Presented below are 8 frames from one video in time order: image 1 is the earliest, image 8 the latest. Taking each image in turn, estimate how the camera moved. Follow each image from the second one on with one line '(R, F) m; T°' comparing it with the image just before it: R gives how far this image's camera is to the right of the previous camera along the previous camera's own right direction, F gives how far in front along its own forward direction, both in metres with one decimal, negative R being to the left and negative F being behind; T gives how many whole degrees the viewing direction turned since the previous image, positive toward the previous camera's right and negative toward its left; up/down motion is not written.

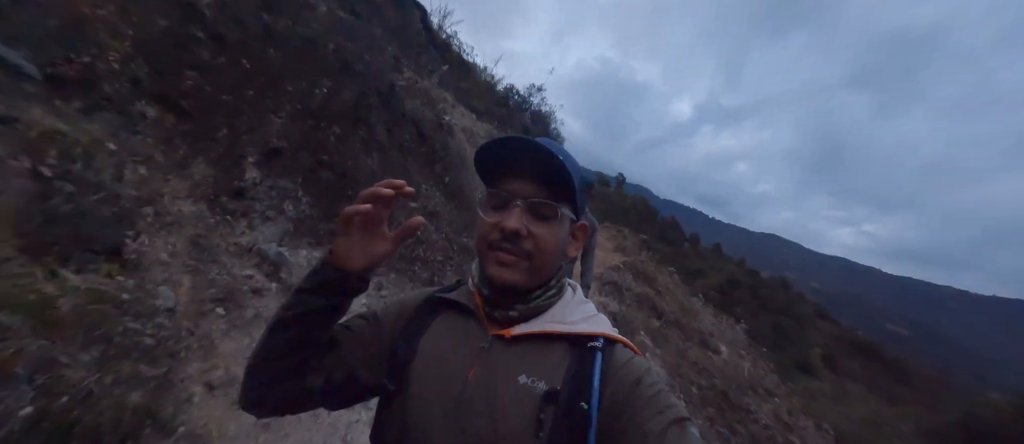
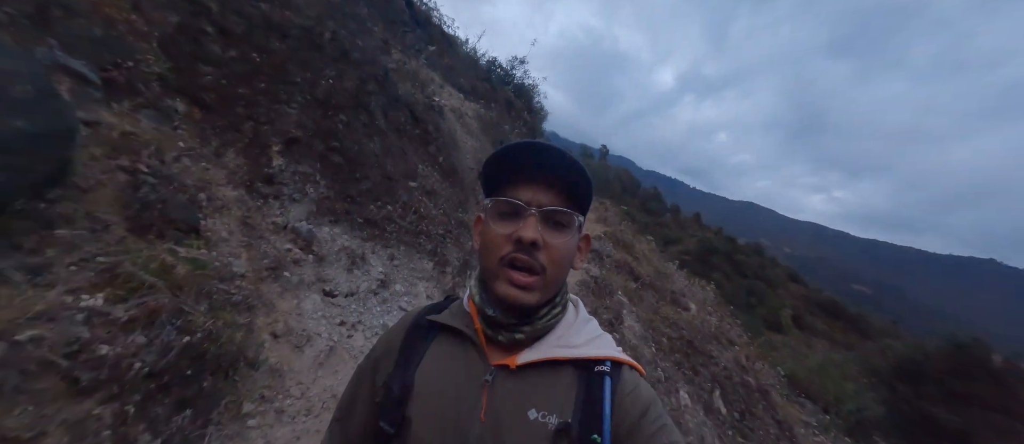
(-0.1, -0.6) m; +2°
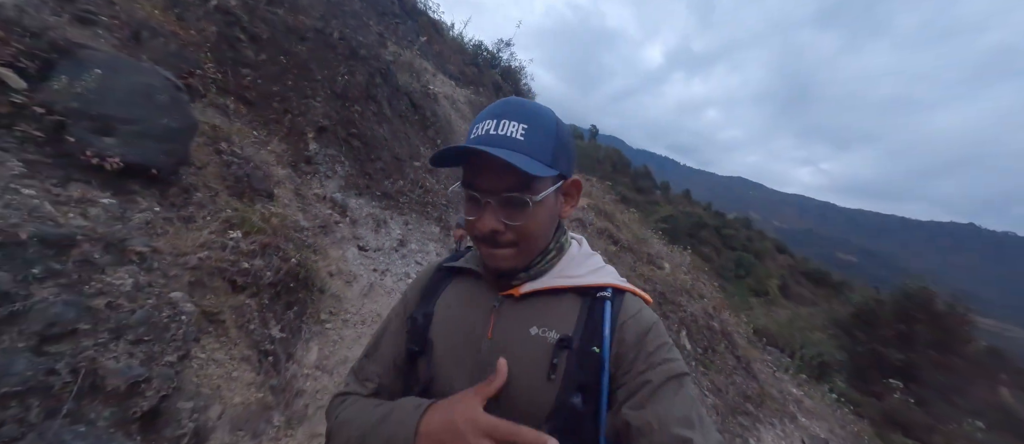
(0.0, -1.1) m; +1°
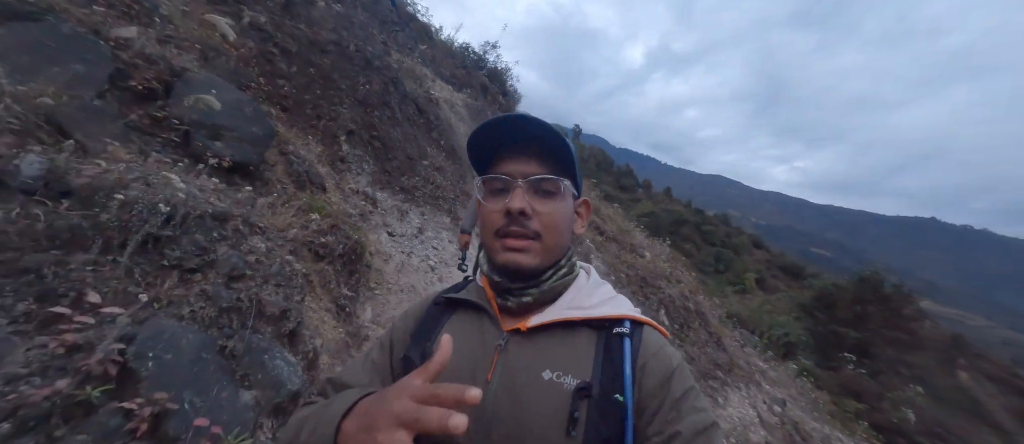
(-0.3, -0.9) m; +2°
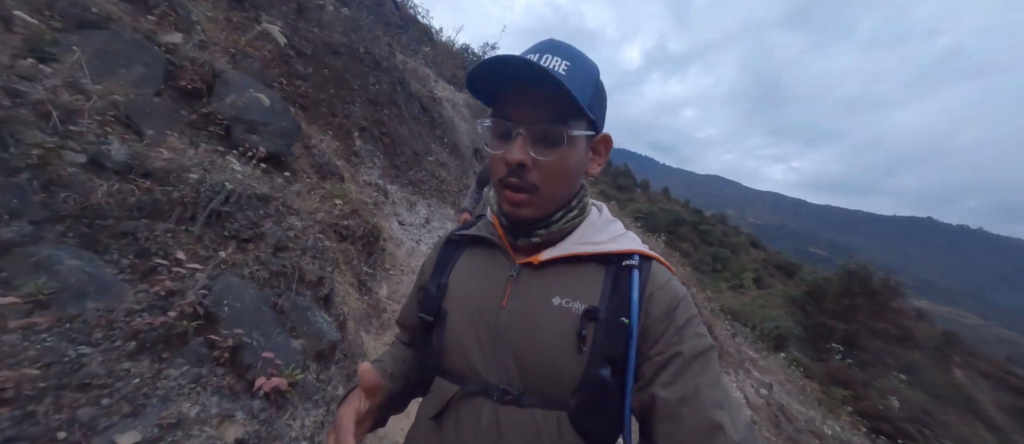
(0.0, -0.5) m; 0°
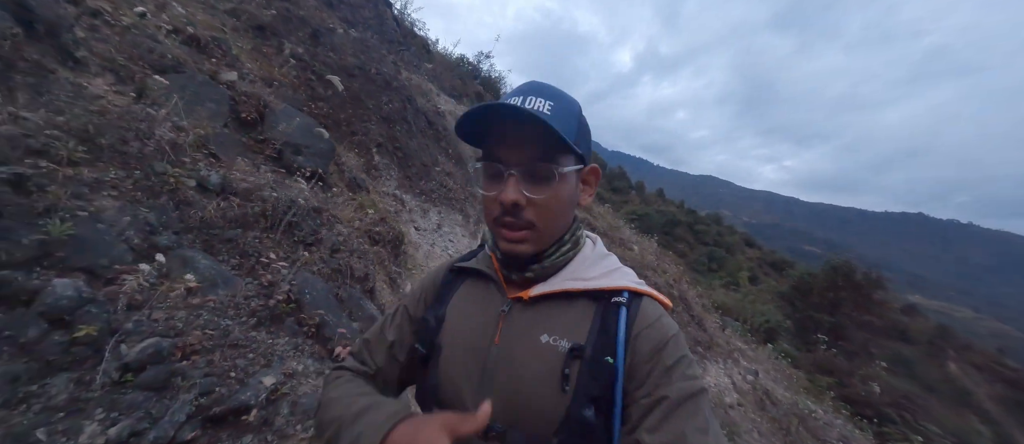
(-0.2, -0.7) m; +1°
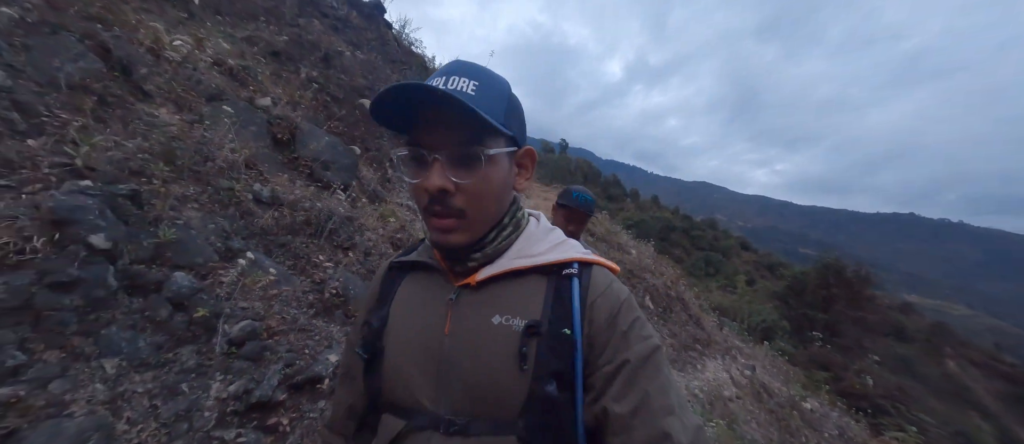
(-0.2, -0.5) m; +1°
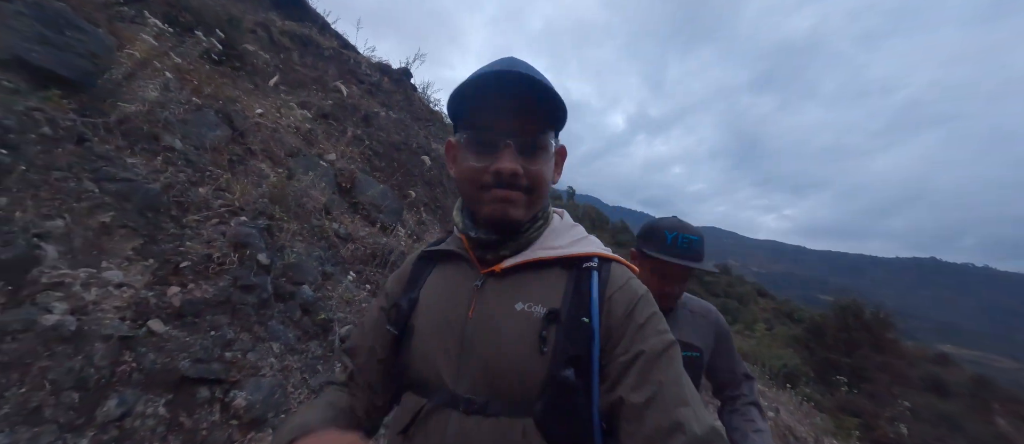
(-0.3, -0.7) m; -1°
